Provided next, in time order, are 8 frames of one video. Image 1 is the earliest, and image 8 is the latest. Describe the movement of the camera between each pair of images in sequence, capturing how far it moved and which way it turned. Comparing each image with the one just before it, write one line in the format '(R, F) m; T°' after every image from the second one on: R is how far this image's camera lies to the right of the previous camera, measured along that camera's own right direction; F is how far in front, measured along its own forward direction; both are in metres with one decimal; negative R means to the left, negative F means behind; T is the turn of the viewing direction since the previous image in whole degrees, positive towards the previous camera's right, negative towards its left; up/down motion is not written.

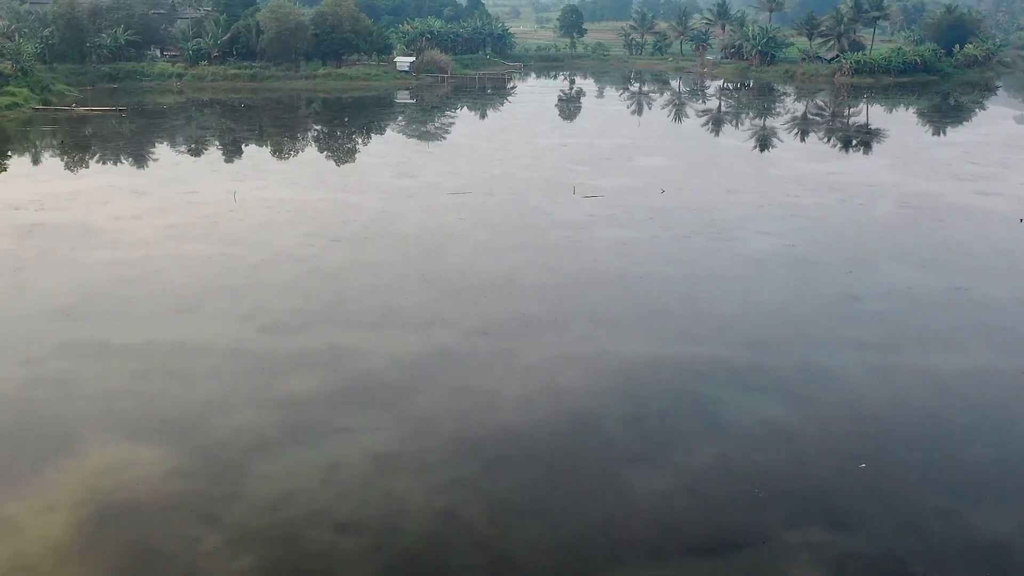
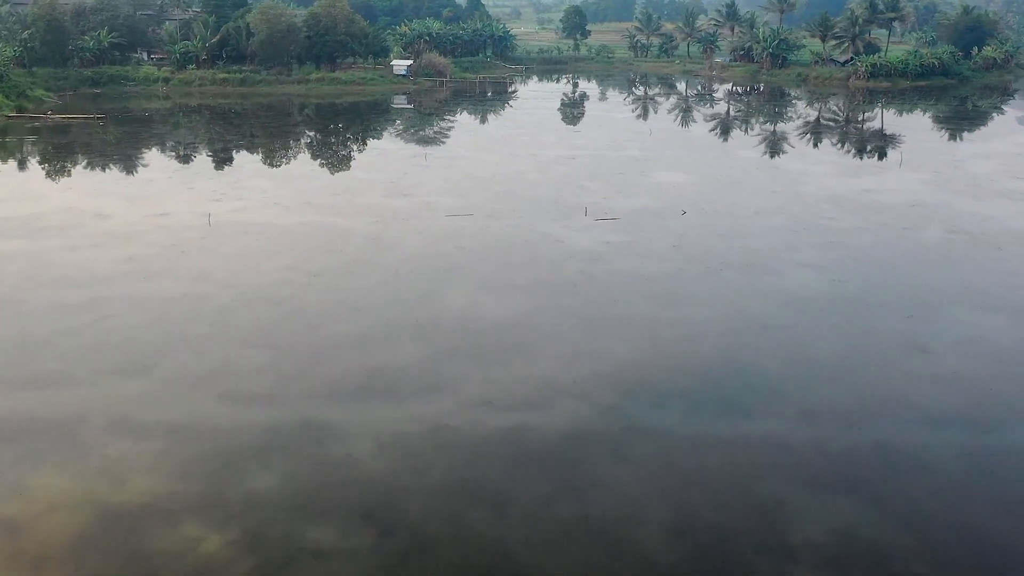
(-0.1, +1.9) m; 0°
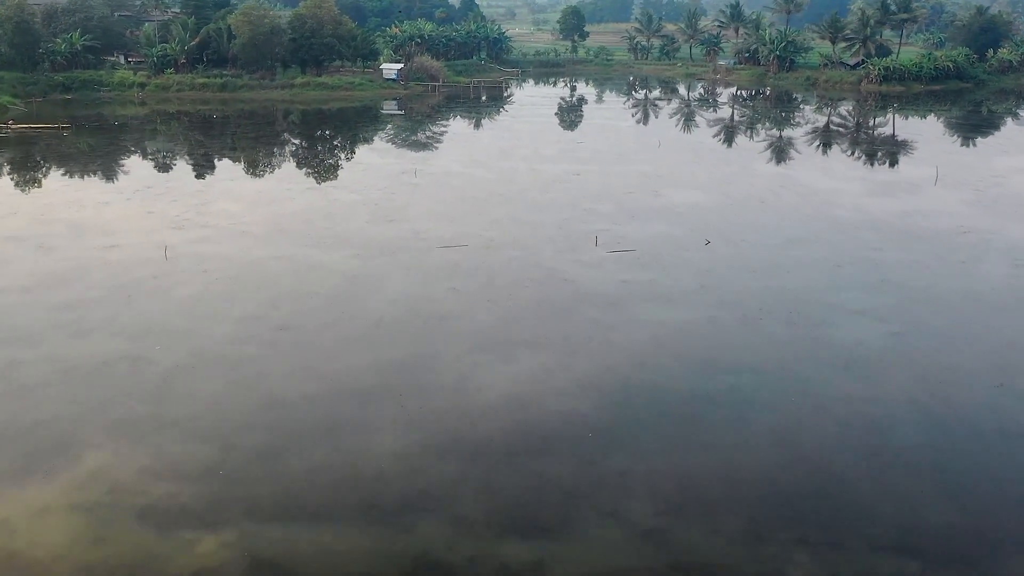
(-0.1, +2.2) m; 0°
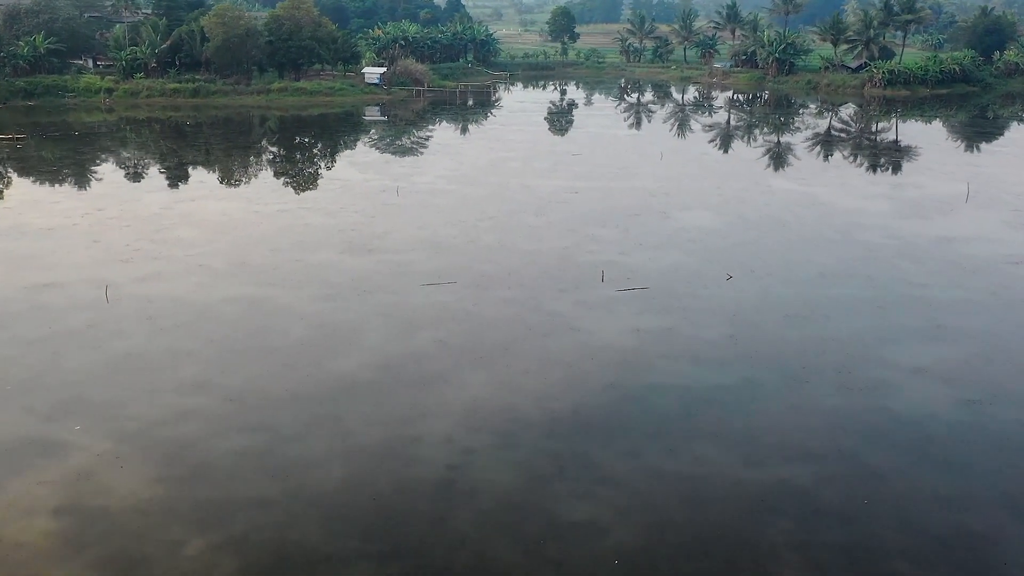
(-0.1, +2.0) m; +1°
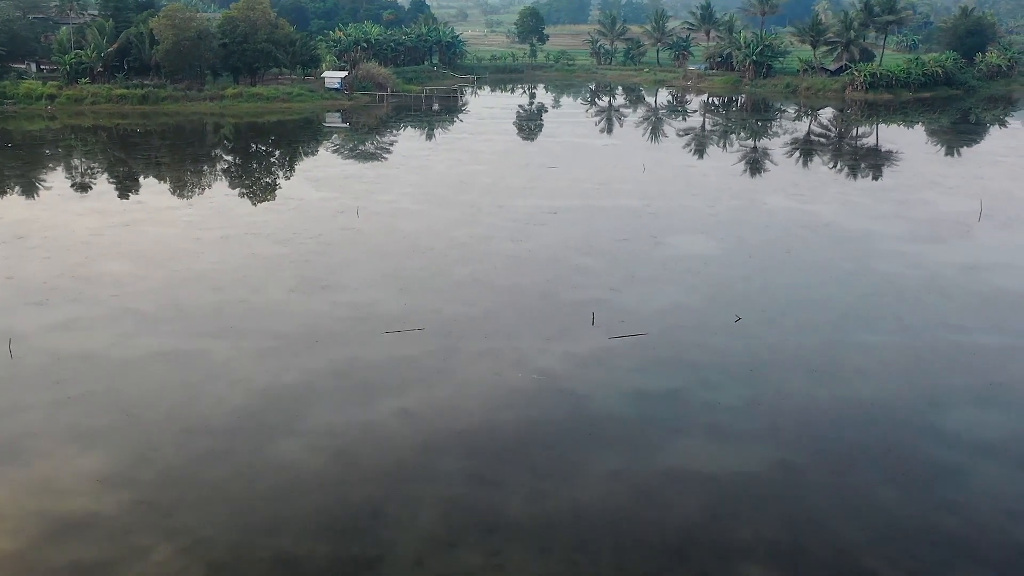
(-0.1, +1.9) m; +2°
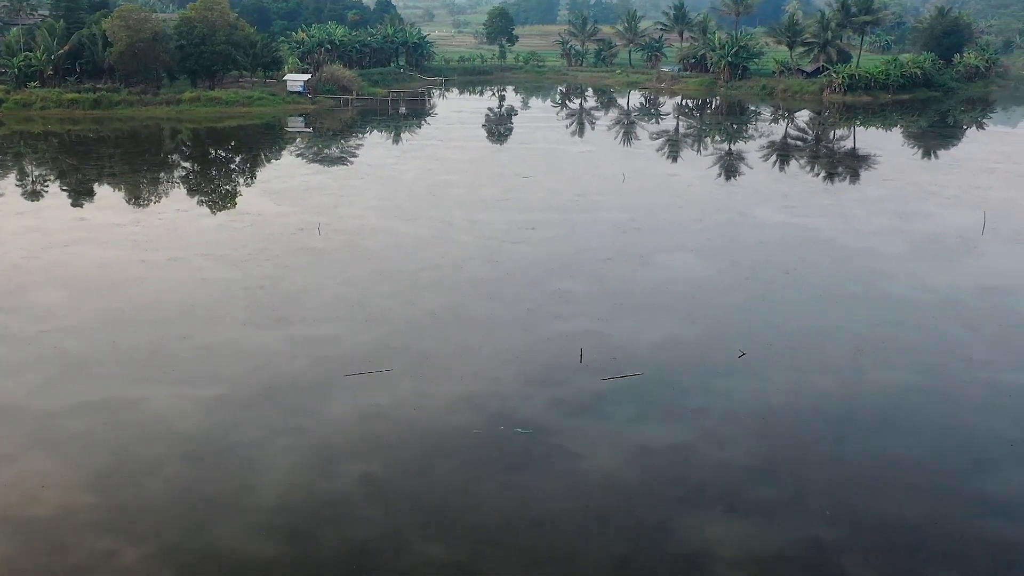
(-0.1, +1.3) m; +2°
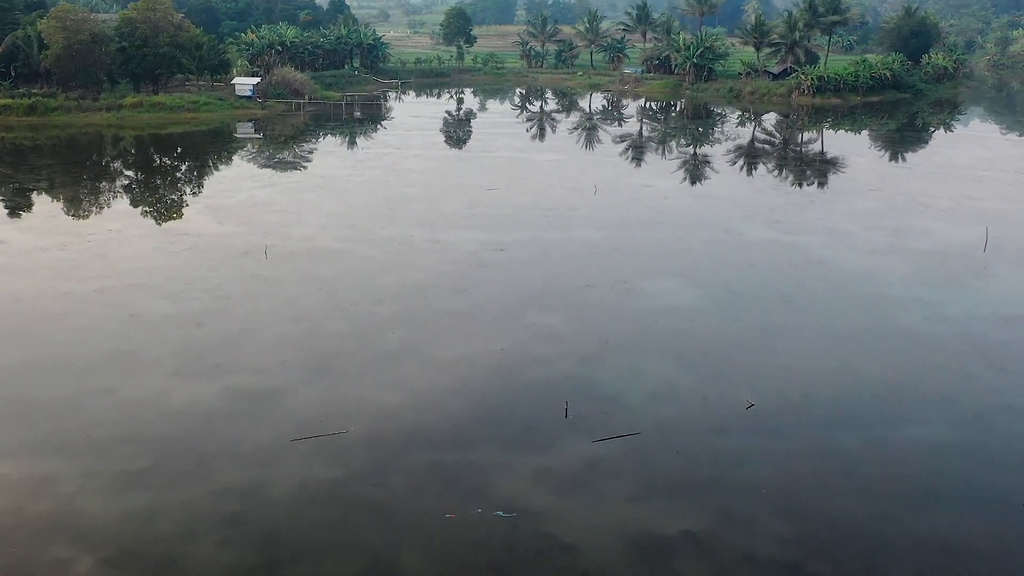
(-0.1, +1.5) m; +2°
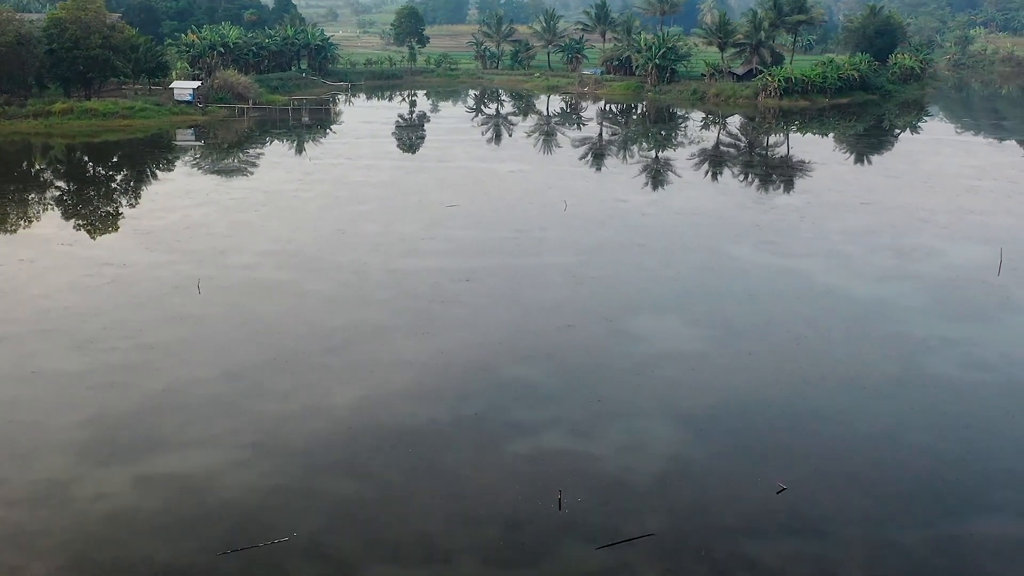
(-0.2, +1.8) m; +2°
